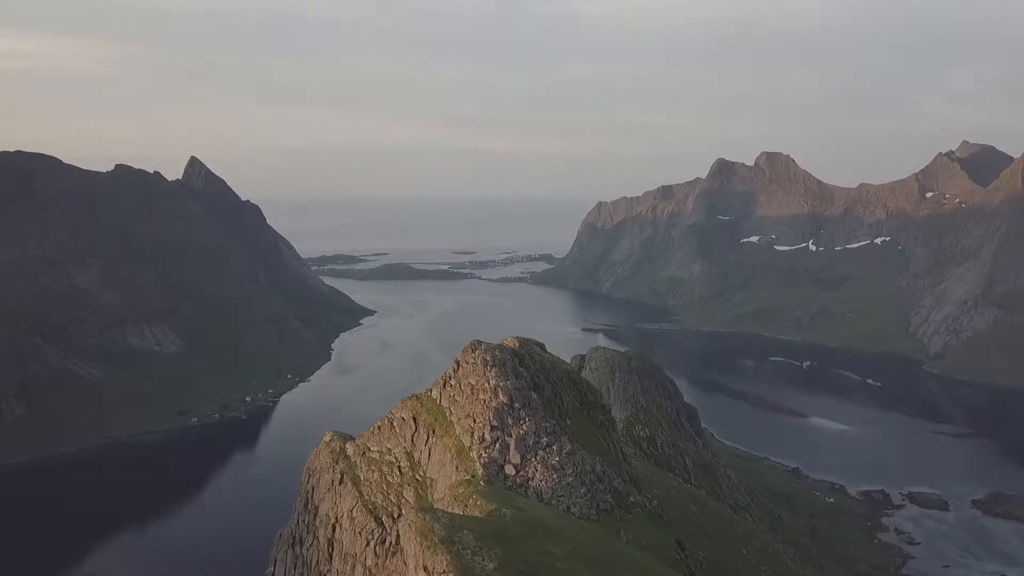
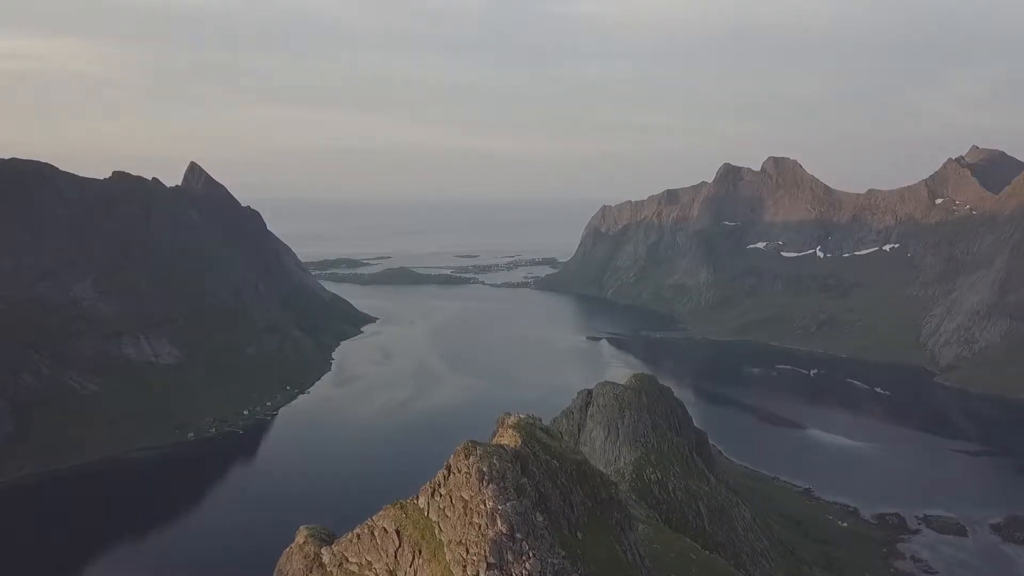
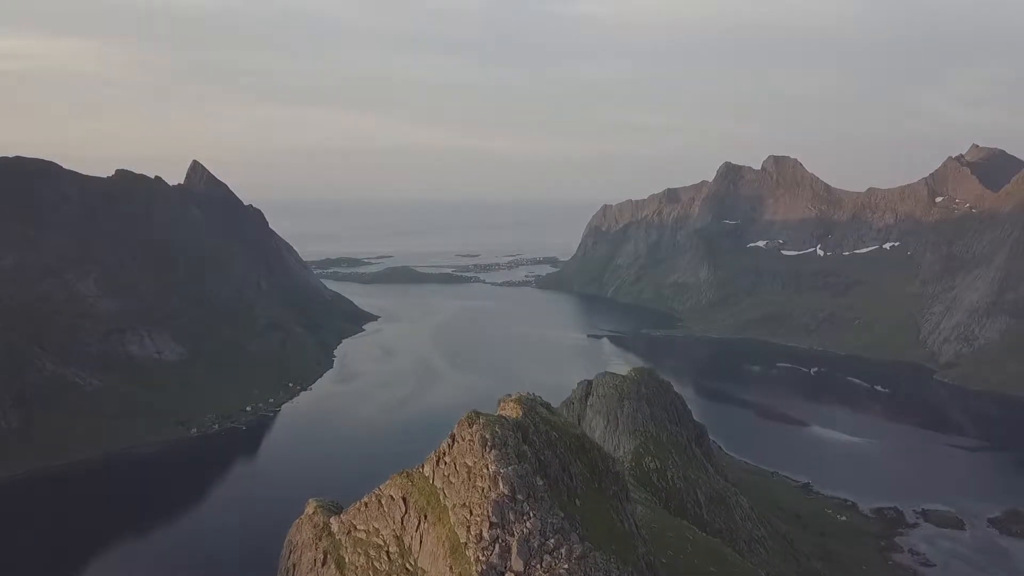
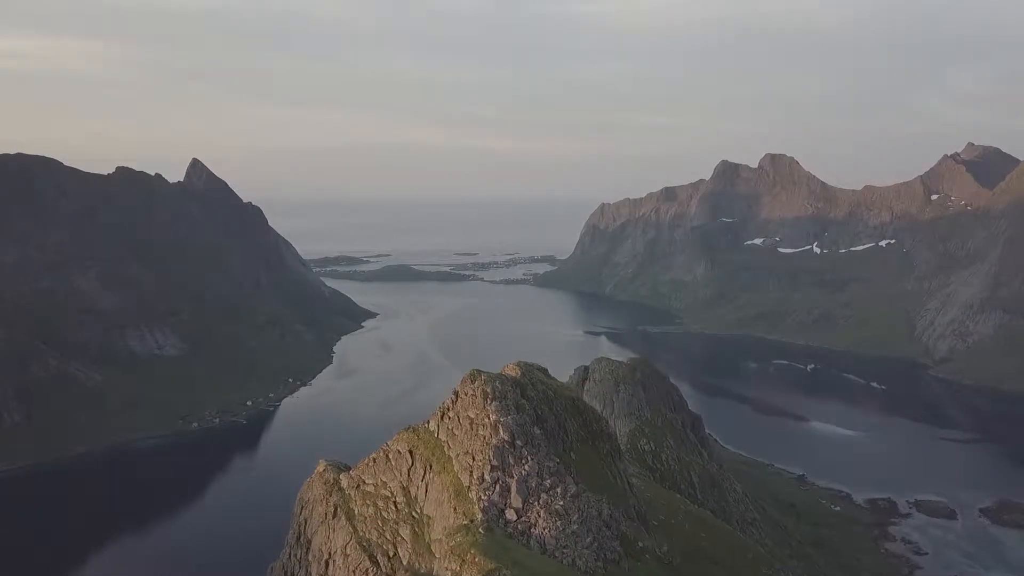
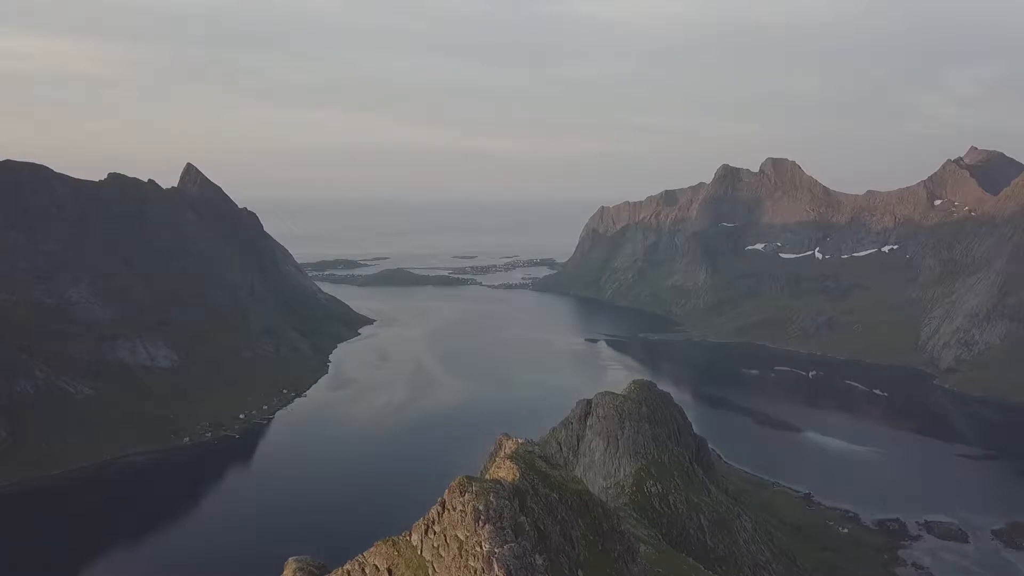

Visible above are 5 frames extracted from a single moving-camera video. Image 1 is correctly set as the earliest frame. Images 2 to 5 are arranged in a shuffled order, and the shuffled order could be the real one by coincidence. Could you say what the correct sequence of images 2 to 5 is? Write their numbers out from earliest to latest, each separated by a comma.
4, 3, 2, 5
